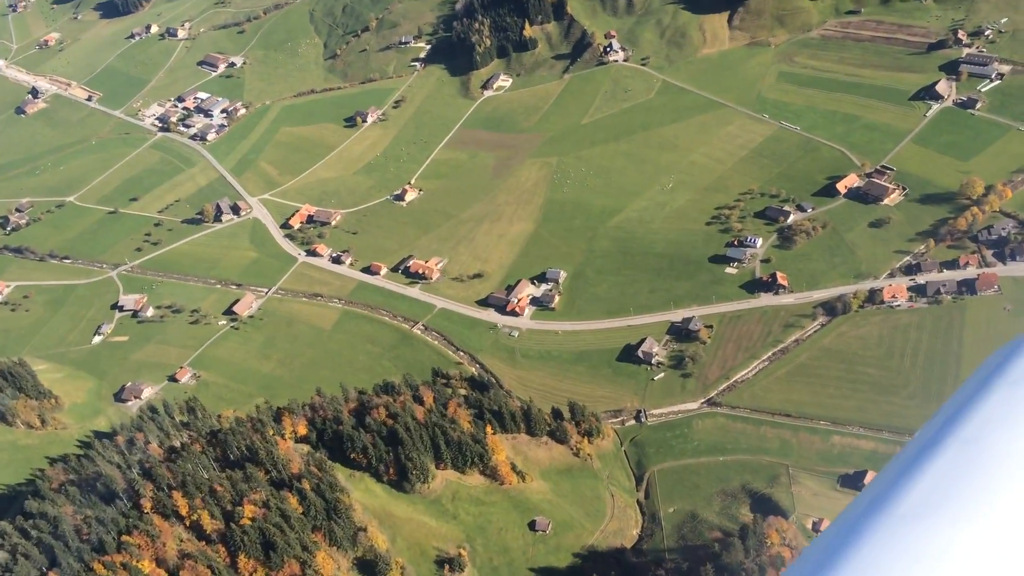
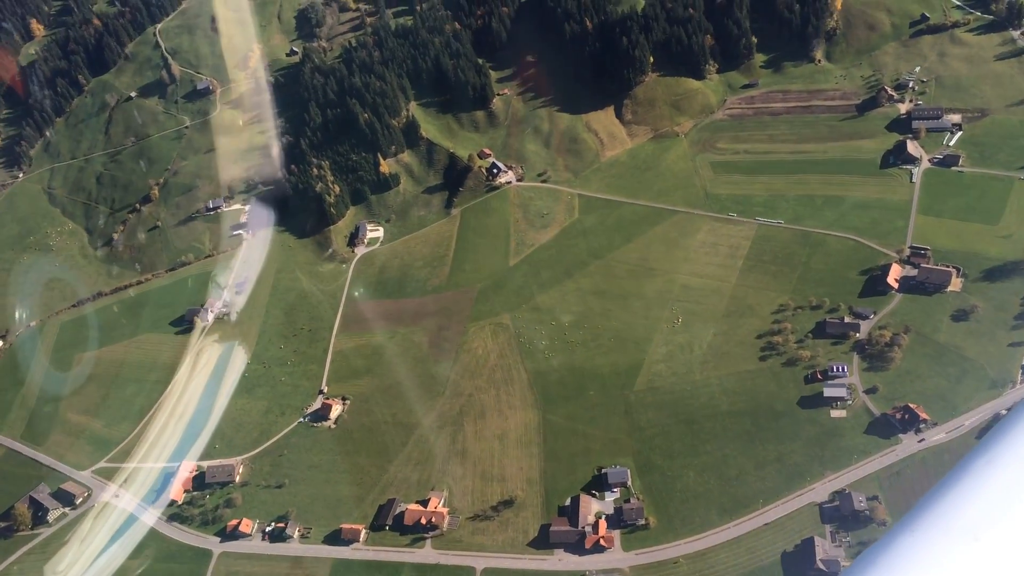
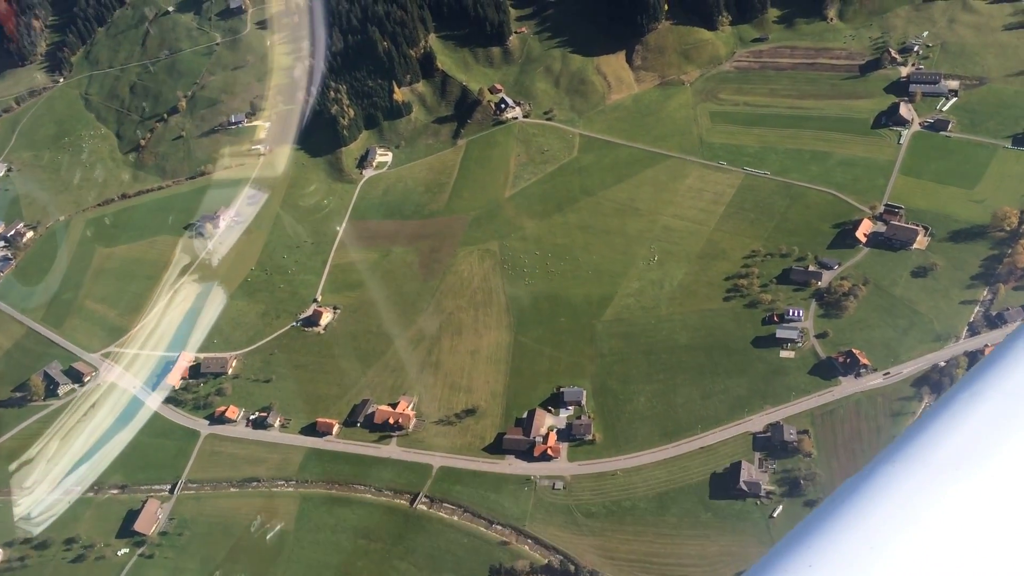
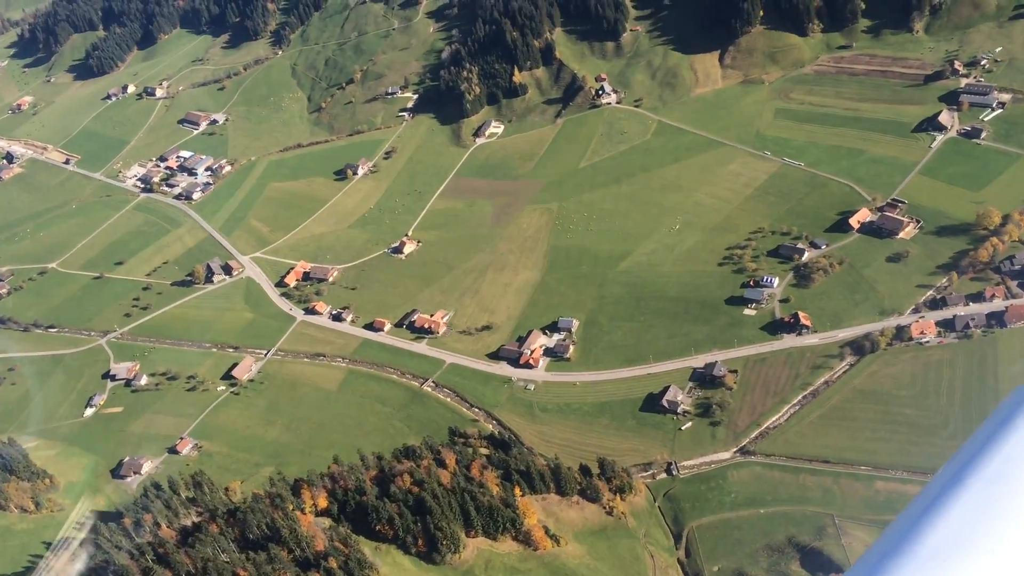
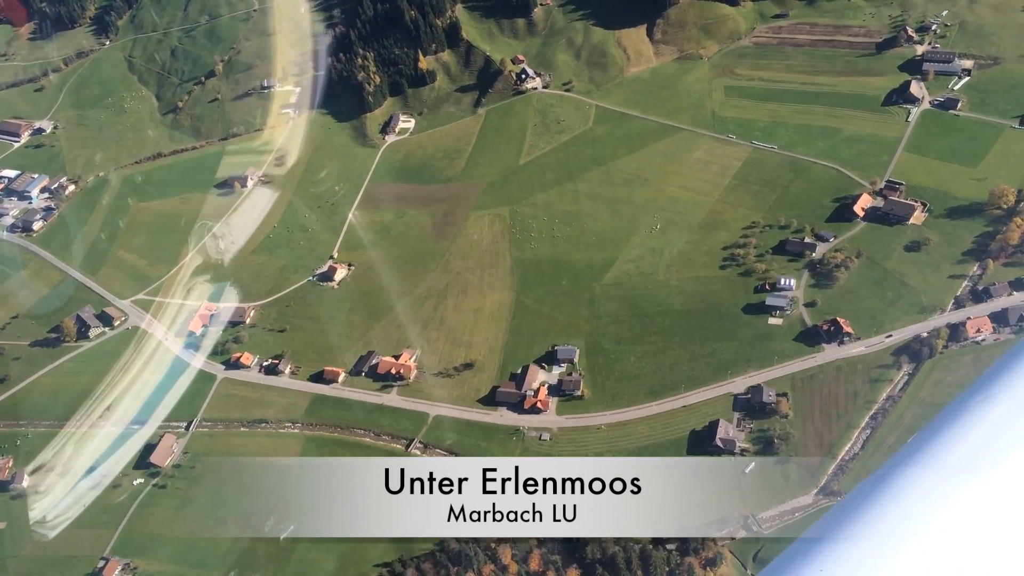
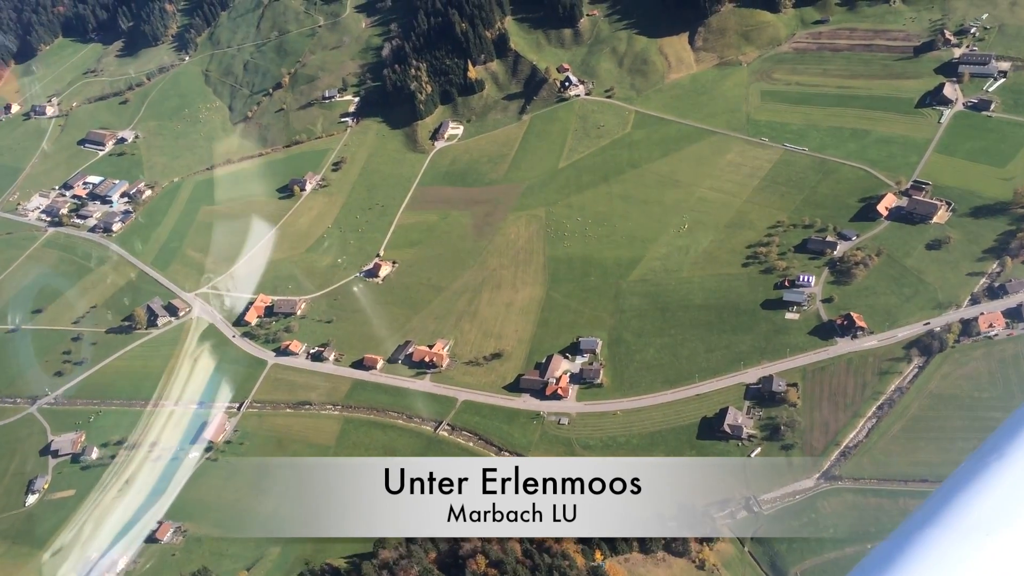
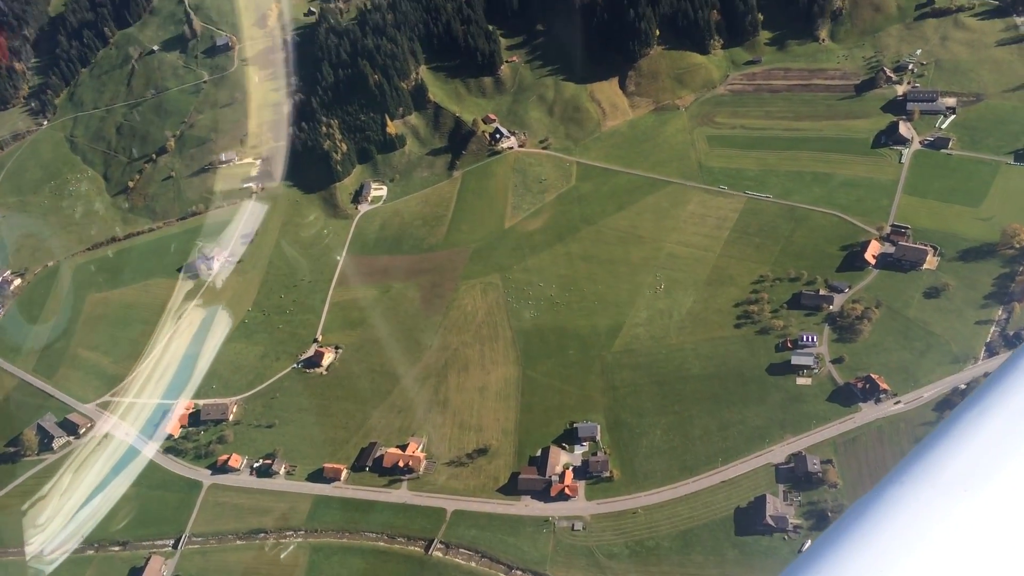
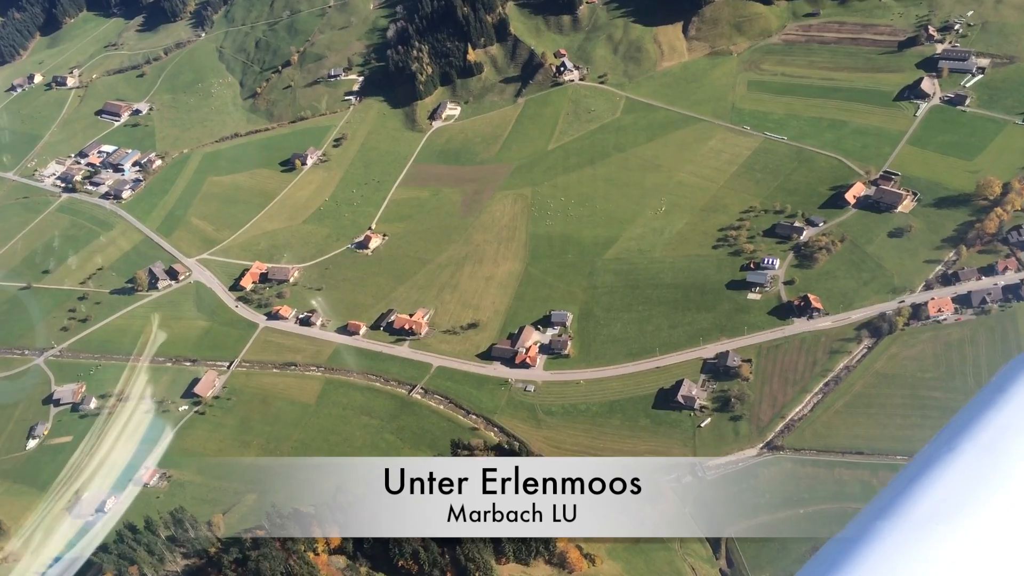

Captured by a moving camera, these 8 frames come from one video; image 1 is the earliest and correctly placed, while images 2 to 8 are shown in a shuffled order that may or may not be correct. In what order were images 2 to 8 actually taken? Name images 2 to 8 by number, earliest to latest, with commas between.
4, 8, 6, 5, 3, 7, 2
